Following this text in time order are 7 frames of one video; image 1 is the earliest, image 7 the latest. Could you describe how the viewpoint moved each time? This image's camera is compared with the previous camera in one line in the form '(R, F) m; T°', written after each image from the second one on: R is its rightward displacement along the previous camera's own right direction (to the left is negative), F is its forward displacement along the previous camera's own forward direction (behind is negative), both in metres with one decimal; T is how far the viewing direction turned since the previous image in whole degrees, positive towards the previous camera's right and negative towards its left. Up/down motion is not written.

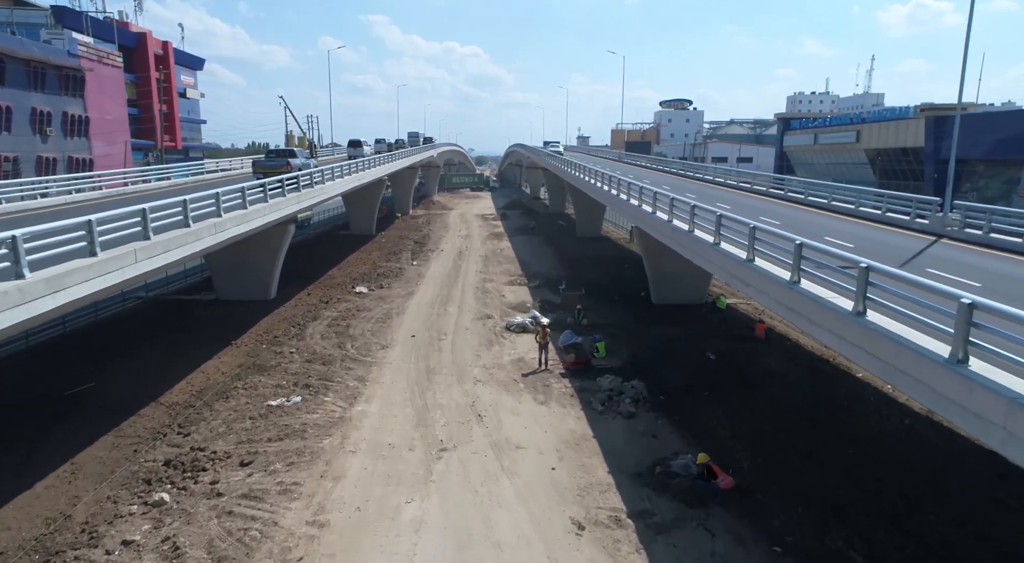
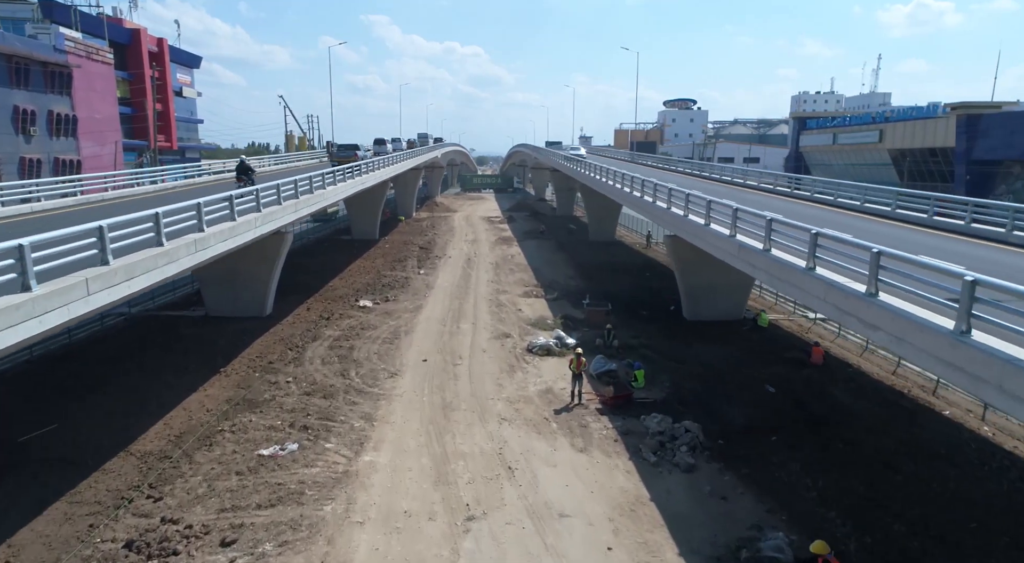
(-0.6, +2.3) m; 0°
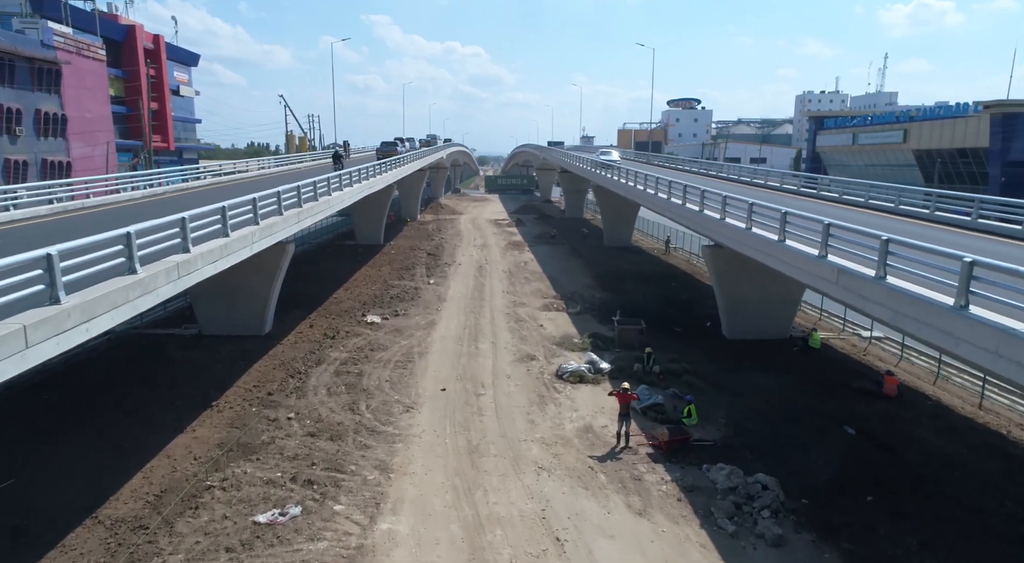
(-0.7, +2.1) m; 0°
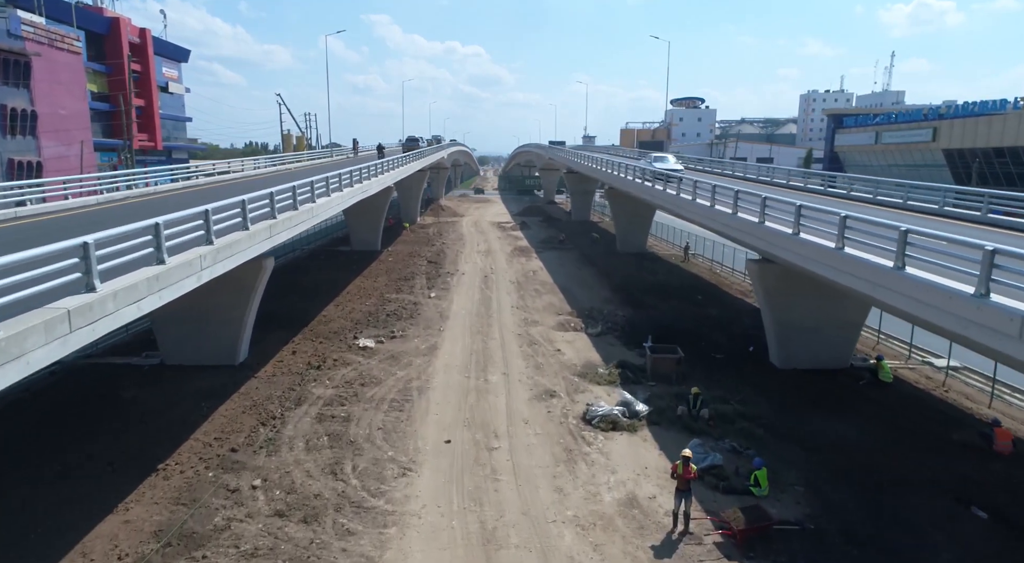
(-0.4, +3.1) m; 0°
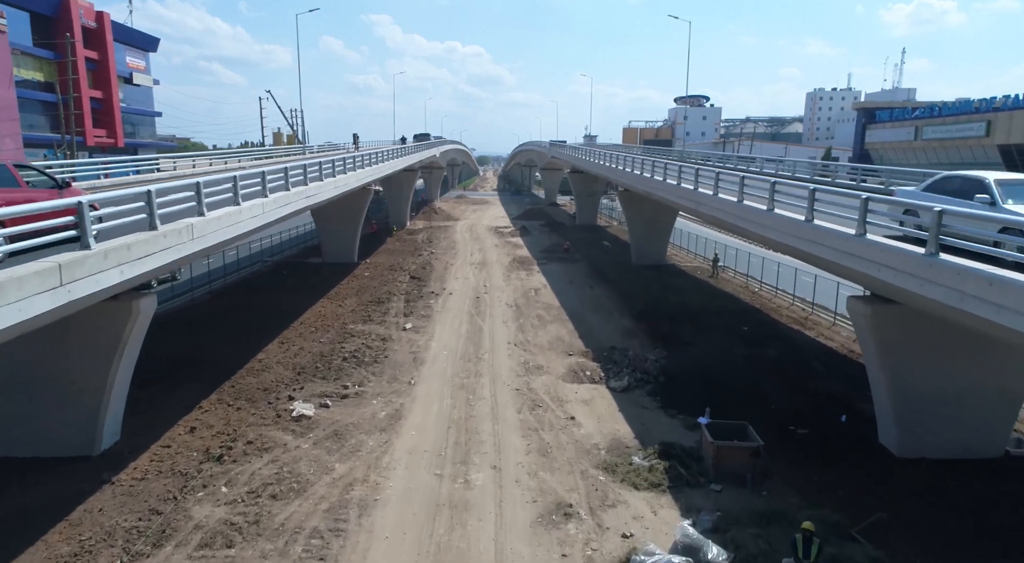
(+0.1, +6.0) m; 0°
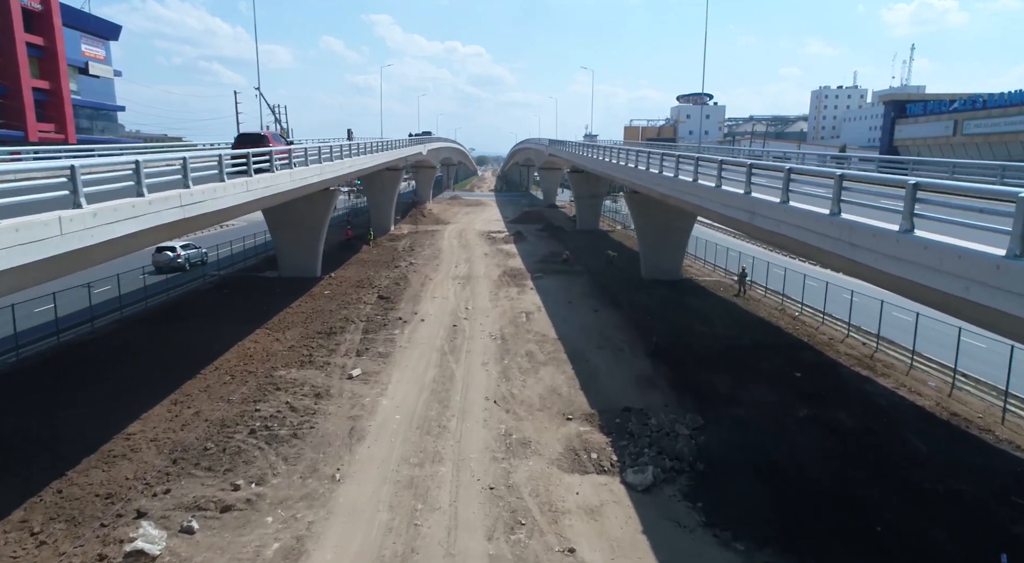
(+0.5, +5.5) m; 0°
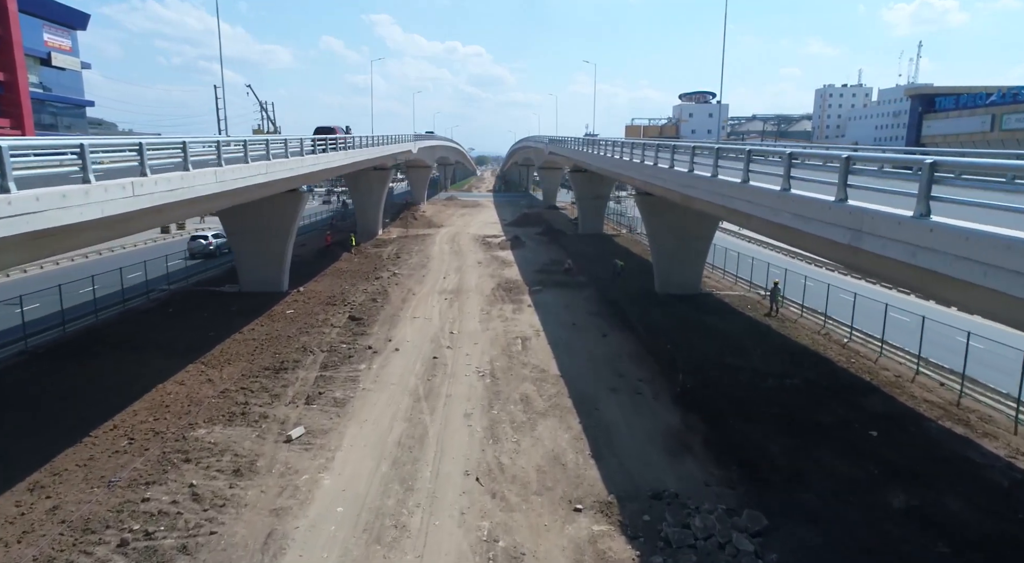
(+0.2, +4.1) m; 0°
